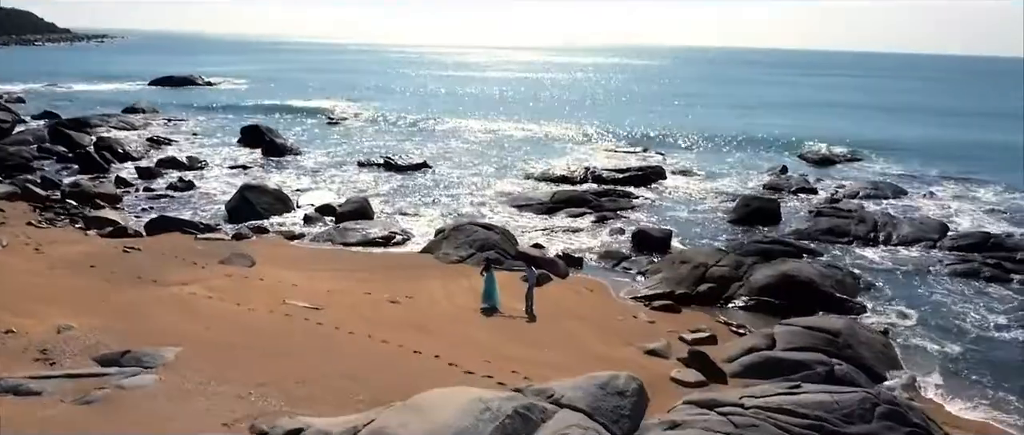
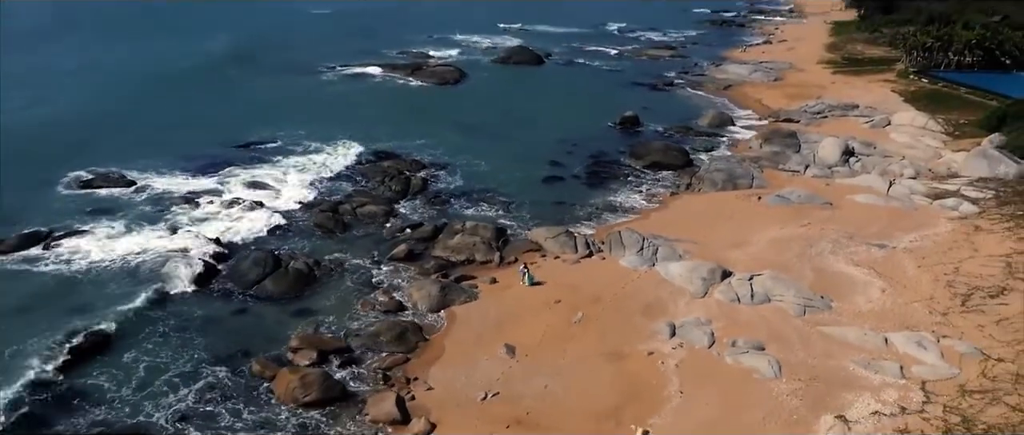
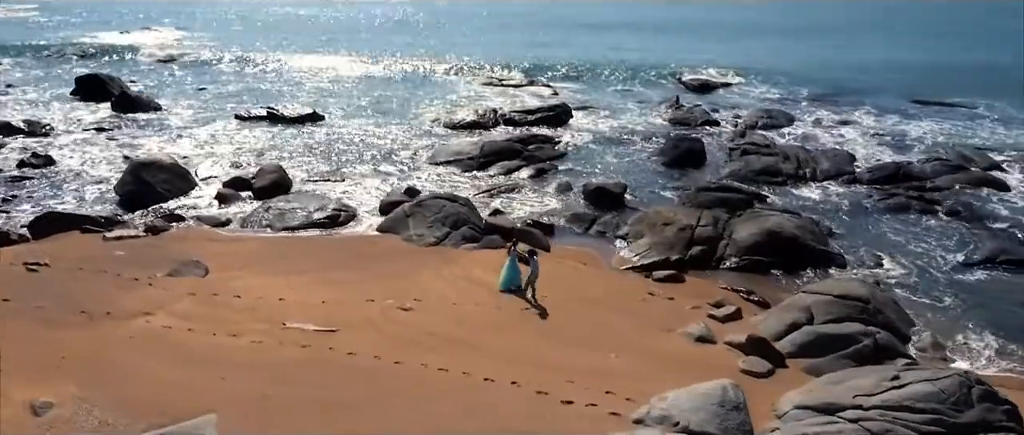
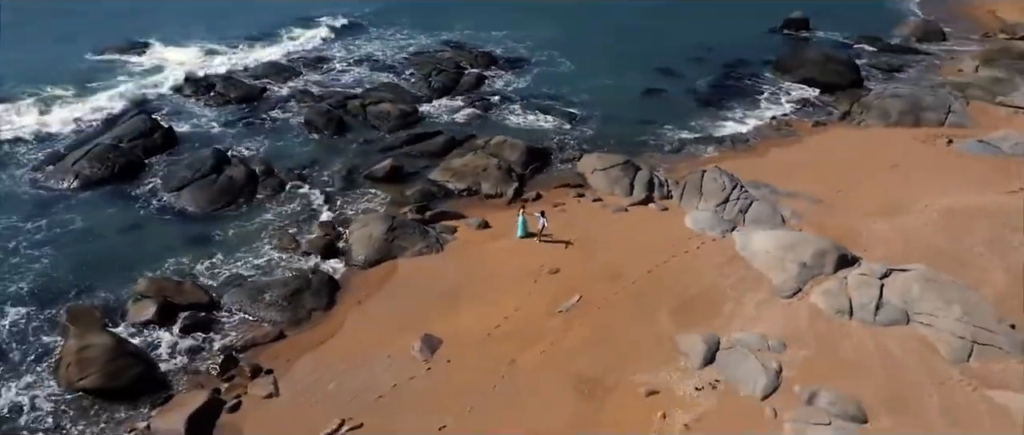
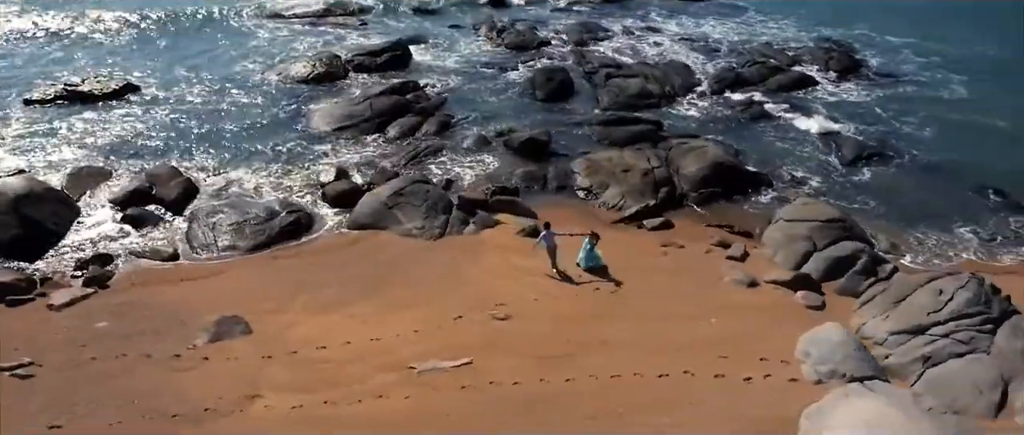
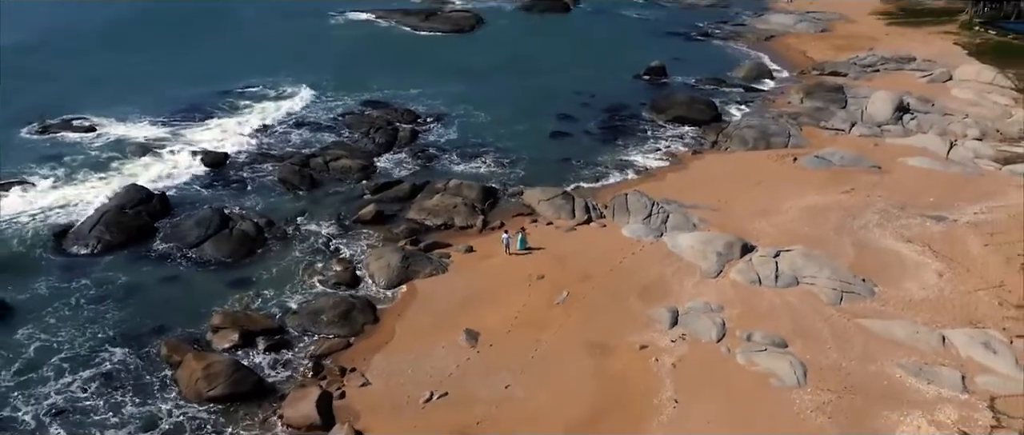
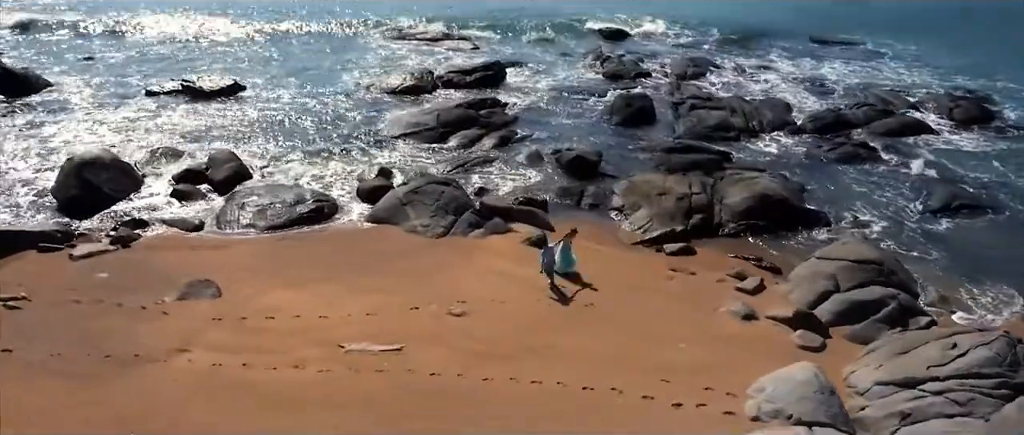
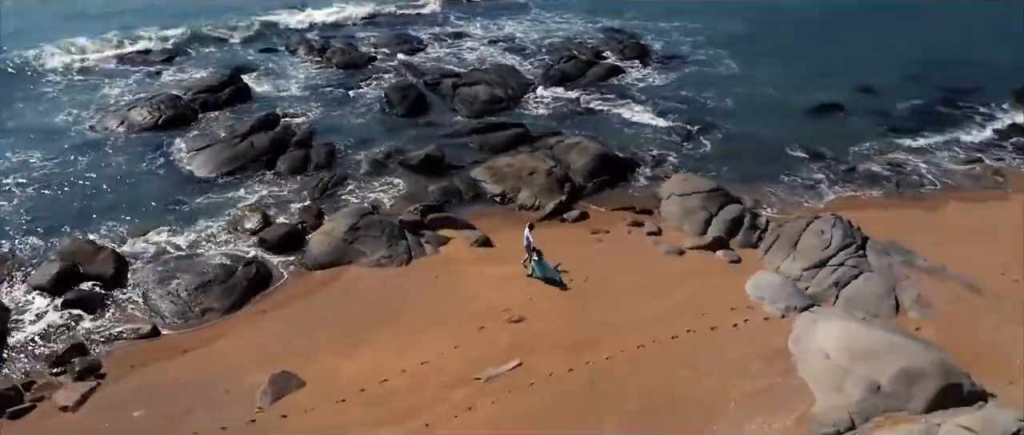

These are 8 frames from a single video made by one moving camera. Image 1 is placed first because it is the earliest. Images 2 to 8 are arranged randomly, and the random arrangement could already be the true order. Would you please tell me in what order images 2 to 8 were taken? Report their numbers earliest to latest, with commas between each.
3, 7, 5, 8, 4, 6, 2
